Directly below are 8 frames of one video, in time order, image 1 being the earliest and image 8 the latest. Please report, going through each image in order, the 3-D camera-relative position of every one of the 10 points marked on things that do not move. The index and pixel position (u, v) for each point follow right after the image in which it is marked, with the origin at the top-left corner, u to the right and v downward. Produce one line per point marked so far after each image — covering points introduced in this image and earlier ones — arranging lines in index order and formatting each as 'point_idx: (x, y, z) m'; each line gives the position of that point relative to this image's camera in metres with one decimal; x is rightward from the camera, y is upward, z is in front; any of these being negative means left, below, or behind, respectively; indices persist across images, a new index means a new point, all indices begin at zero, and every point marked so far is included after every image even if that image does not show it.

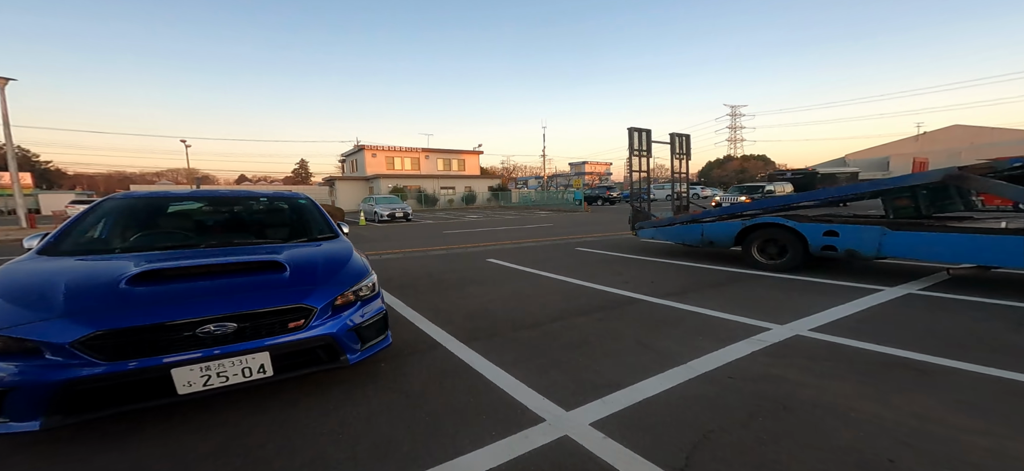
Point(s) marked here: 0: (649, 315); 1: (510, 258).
0: (+1.7, -1.0, +5.1) m
1: (-0.1, -0.6, +10.4) m
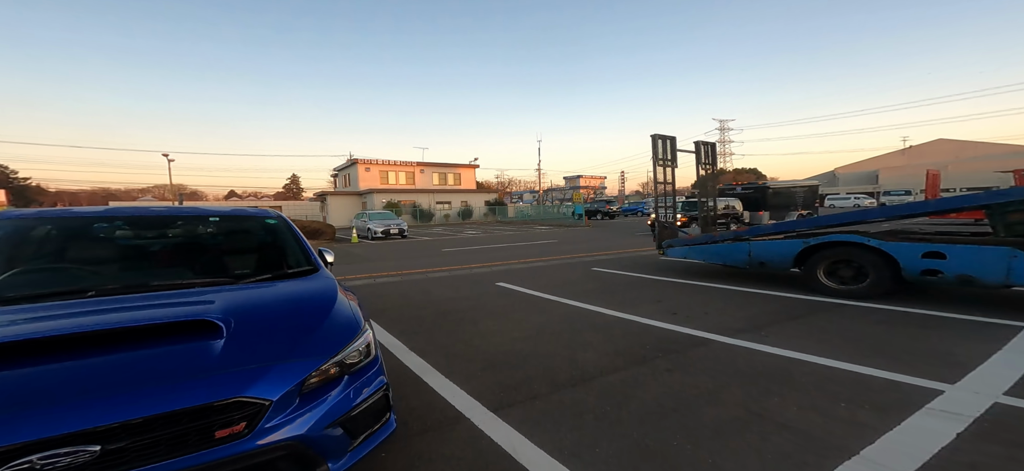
0: (+2.0, -1.2, +3.9) m
1: (+0.1, -1.0, +9.2) m
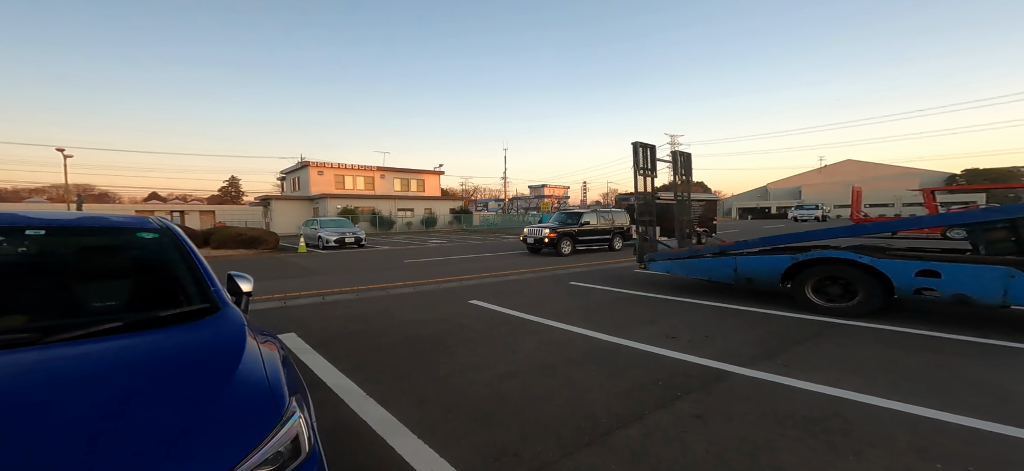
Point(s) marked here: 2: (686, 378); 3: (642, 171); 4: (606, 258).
0: (+2.0, -1.3, +3.3) m
1: (-0.4, -1.2, +8.4) m
2: (+1.6, -1.3, +3.8) m
3: (+3.0, +1.5, +9.8) m
4: (+2.9, -0.8, +13.9) m
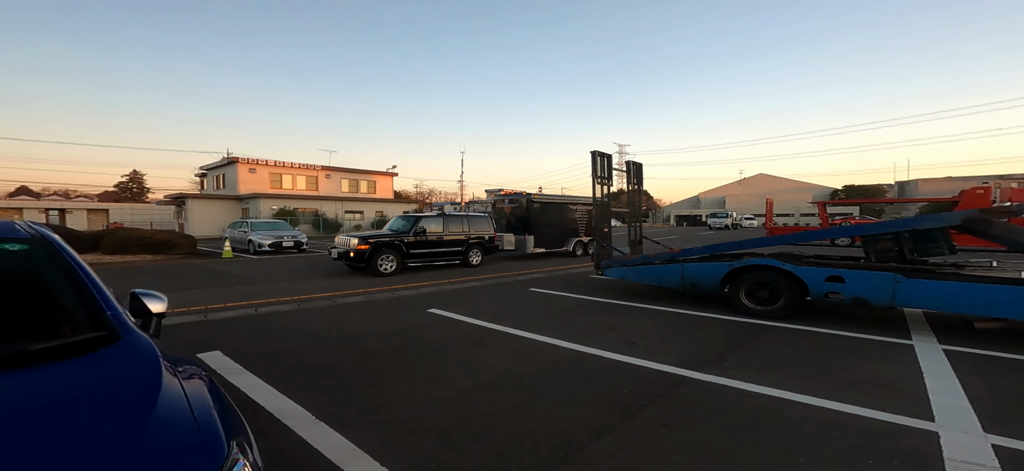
0: (+1.7, -1.4, +3.4) m
1: (-1.2, -1.4, +8.2) m
2: (+1.3, -1.4, +4.0) m
3: (+2.1, +1.4, +10.0) m
4: (+1.5, -1.0, +14.1) m
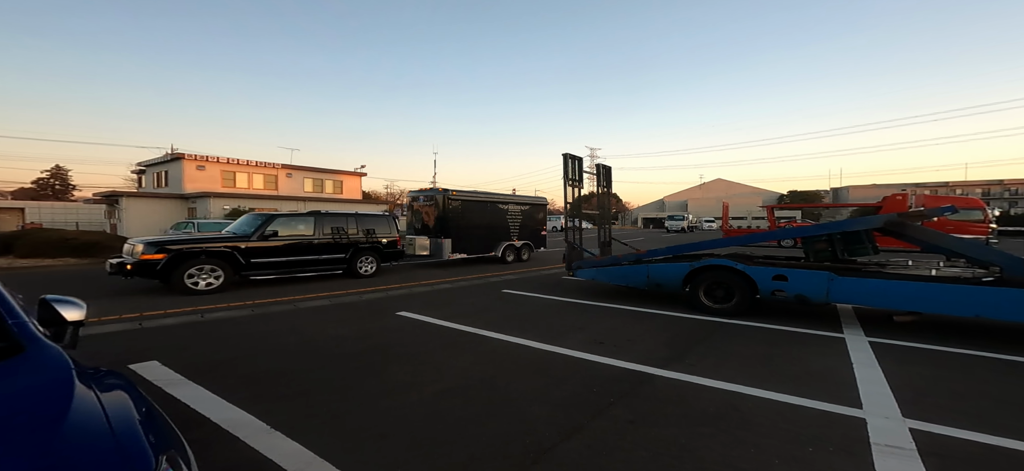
0: (+1.5, -1.5, +3.6) m
1: (-1.7, -1.4, +8.2) m
2: (+1.0, -1.4, +4.1) m
3: (+1.4, +1.3, +10.2) m
4: (+0.6, -1.0, +14.3) m
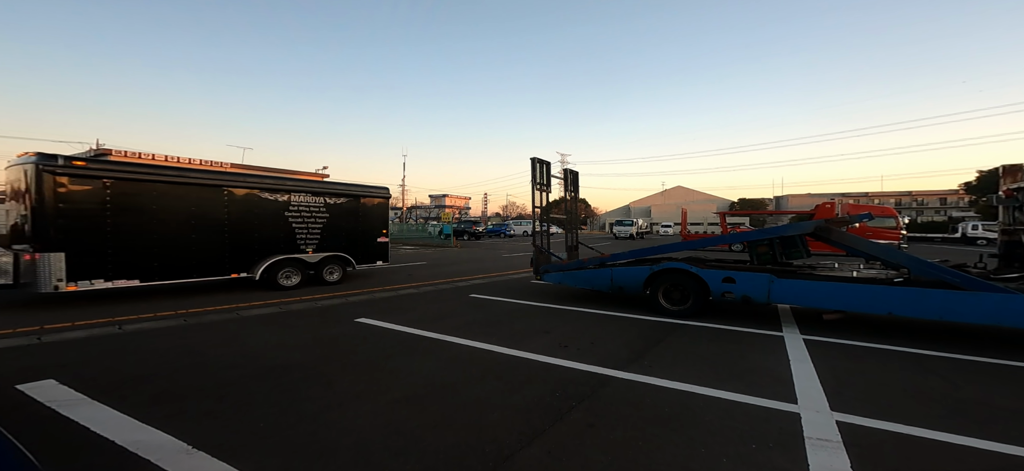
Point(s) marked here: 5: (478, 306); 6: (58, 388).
0: (+1.1, -1.5, +3.8) m
1: (-2.4, -1.5, +8.2) m
2: (+0.6, -1.5, +4.2) m
3: (+0.6, +1.2, +10.4) m
4: (-0.5, -1.2, +14.3) m
5: (-0.6, -1.4, +8.7) m
6: (-4.9, -1.6, +4.6) m
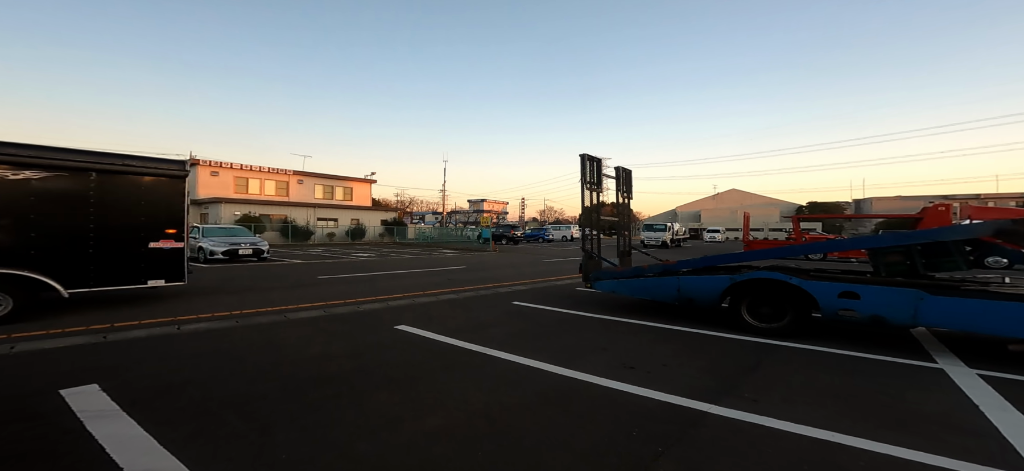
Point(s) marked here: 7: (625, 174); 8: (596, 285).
0: (+1.6, -1.5, +2.8) m
1: (-1.5, -1.5, +7.5) m
2: (+1.1, -1.5, +3.4) m
3: (+1.7, +1.1, +9.5) m
4: (+0.9, -1.3, +13.5) m
5: (+0.3, -1.5, +7.9) m
6: (-4.4, -1.6, +4.2) m
7: (+2.9, +1.5, +10.7) m
8: (+1.6, -1.0, +8.2) m
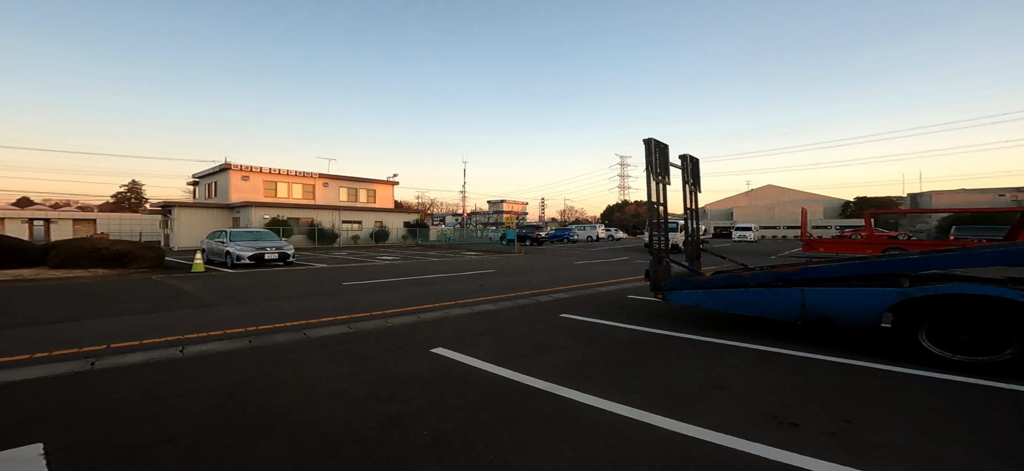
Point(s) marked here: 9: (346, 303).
0: (+2.3, -1.5, +1.4) m
1: (-0.6, -1.6, +6.2) m
2: (+1.9, -1.5, +1.9) m
3: (+2.7, +1.1, +8.1) m
4: (+2.1, -1.3, +12.1) m
5: (+1.3, -1.5, +6.5) m
6: (-3.6, -1.6, +3.0) m
7: (+3.9, +1.5, +9.2) m
8: (+2.6, -1.0, +6.7) m
9: (-3.7, -1.5, +9.8) m
